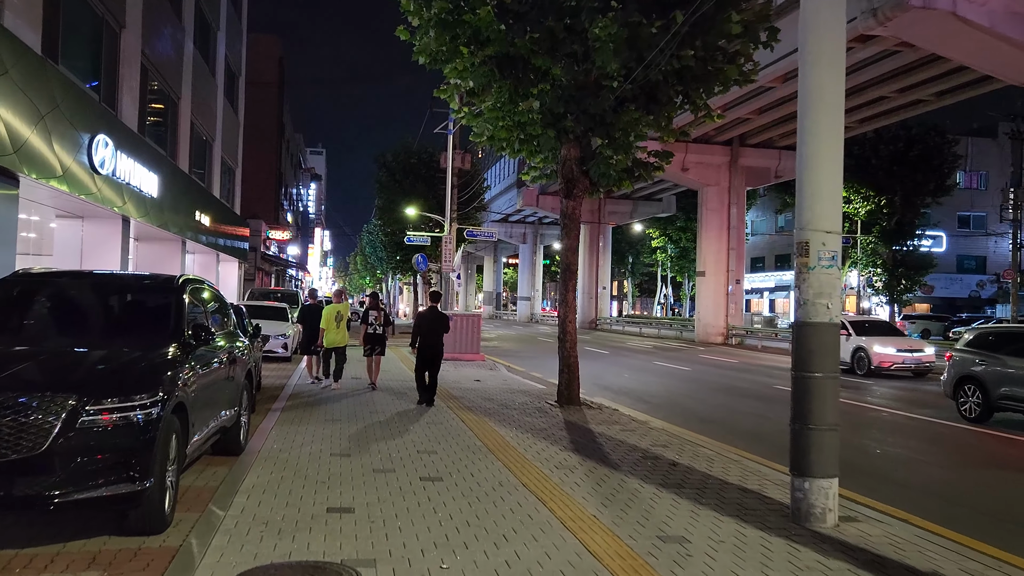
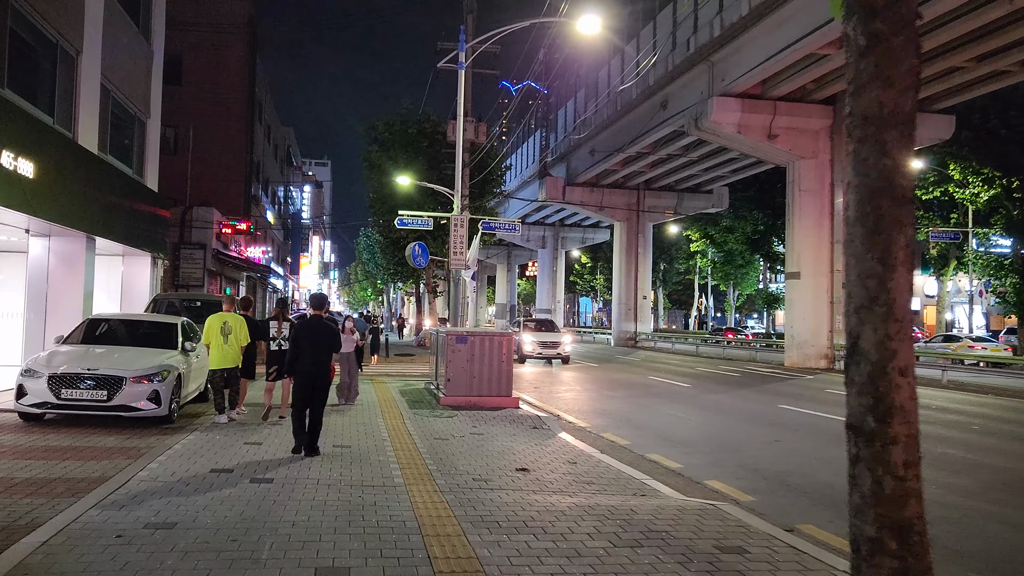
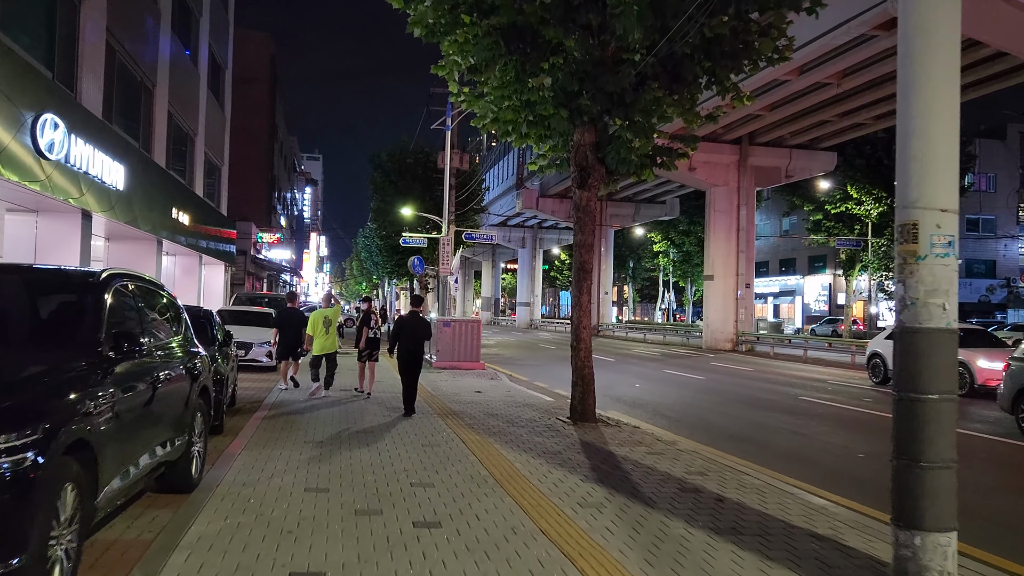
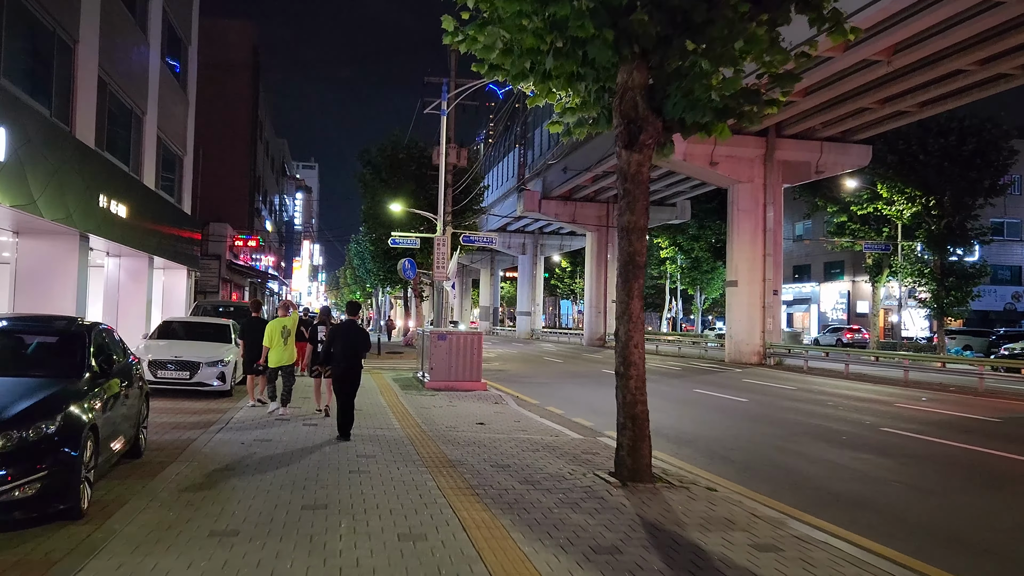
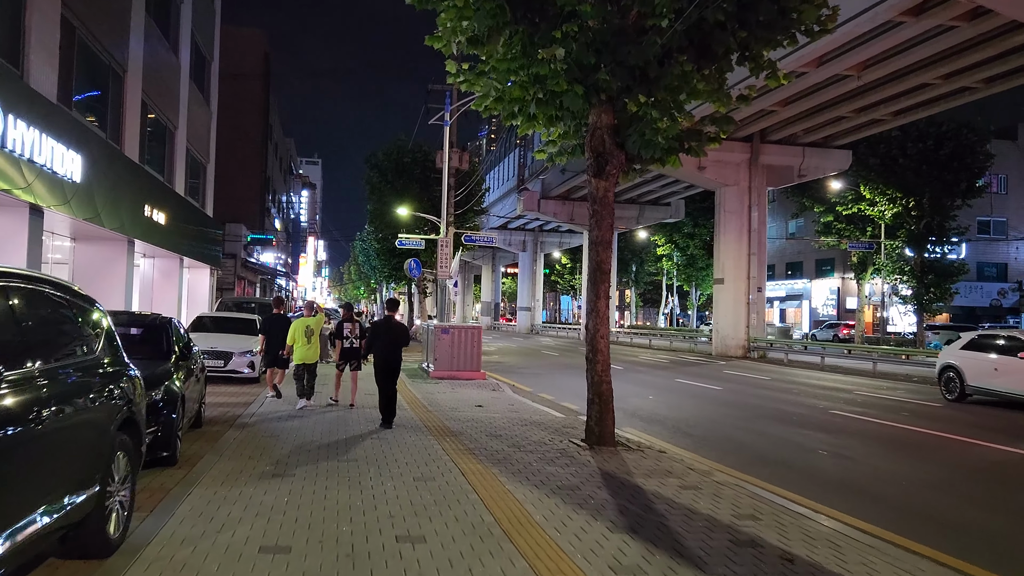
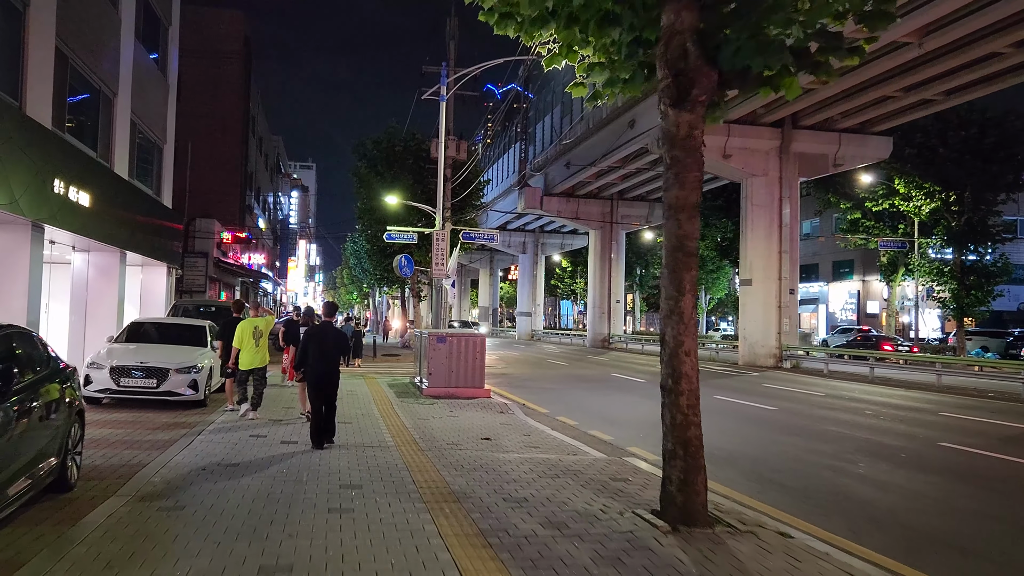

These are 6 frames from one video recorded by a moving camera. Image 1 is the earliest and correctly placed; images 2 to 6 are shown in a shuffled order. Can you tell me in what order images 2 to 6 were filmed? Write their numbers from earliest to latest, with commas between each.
3, 5, 4, 6, 2
